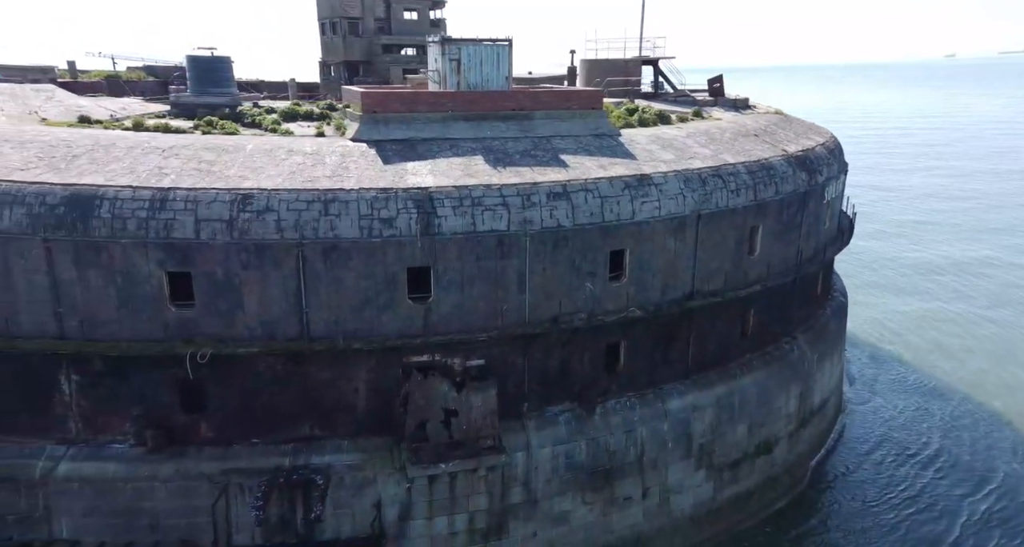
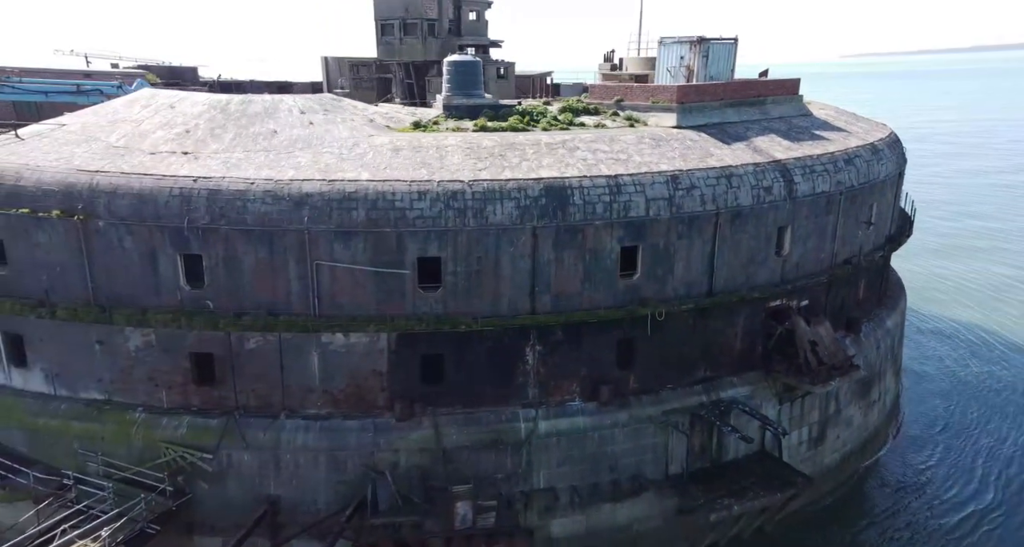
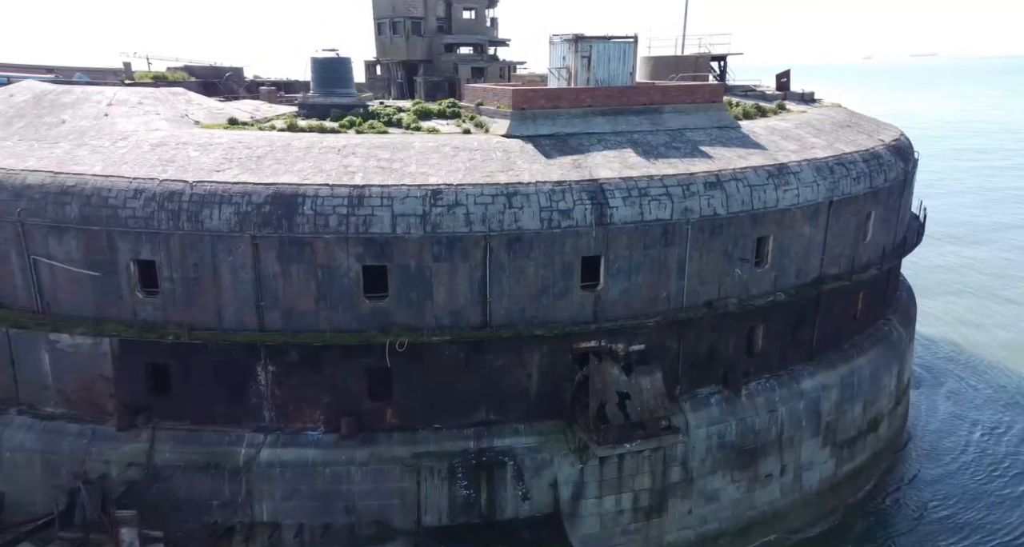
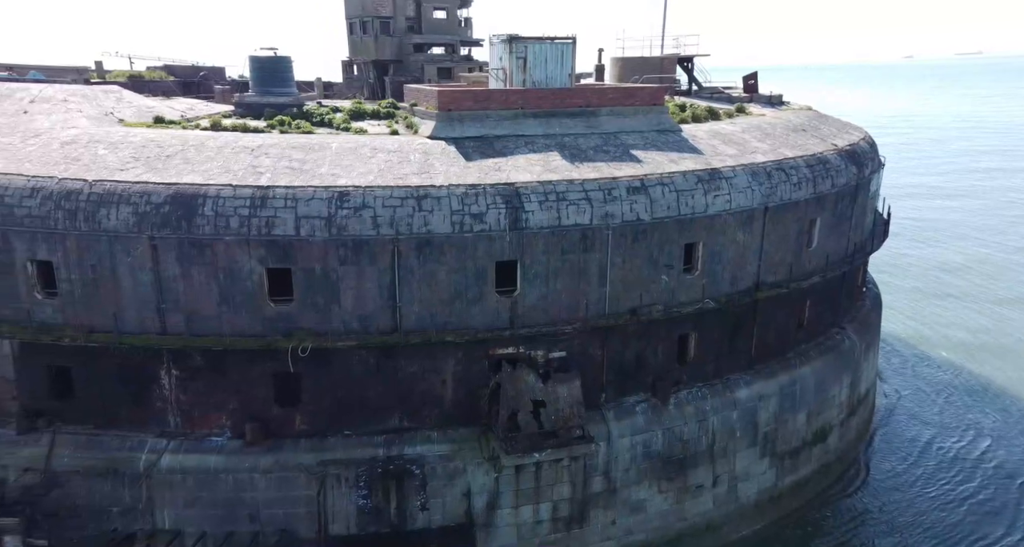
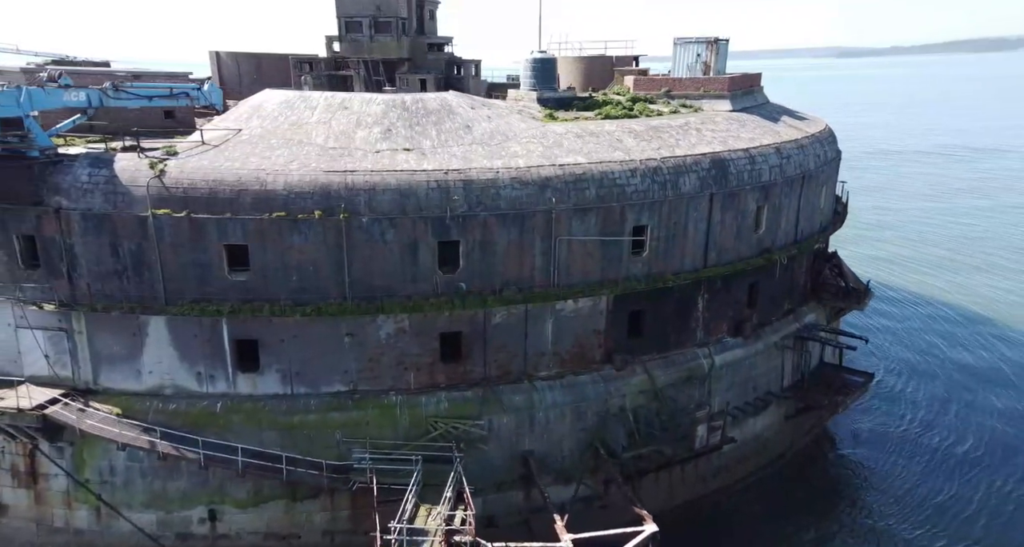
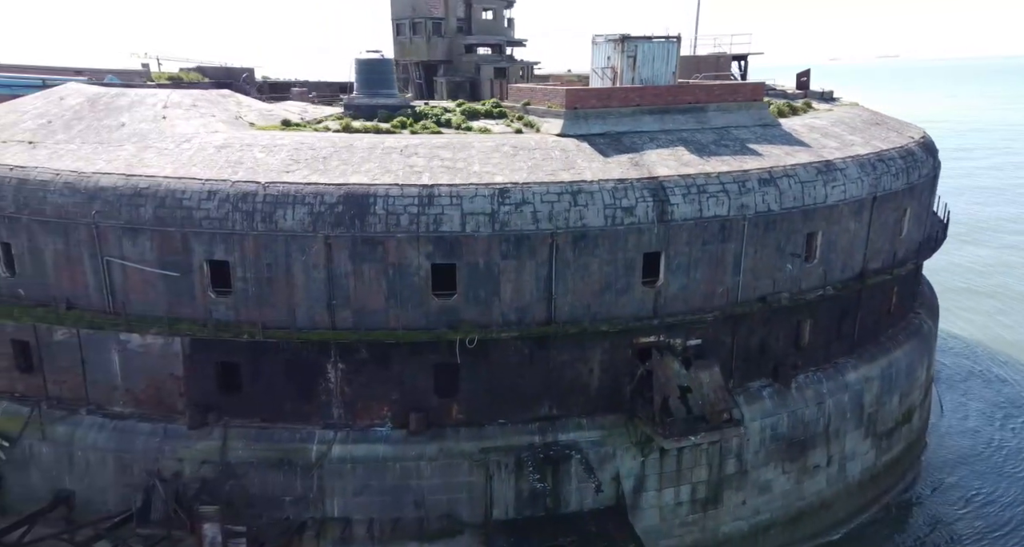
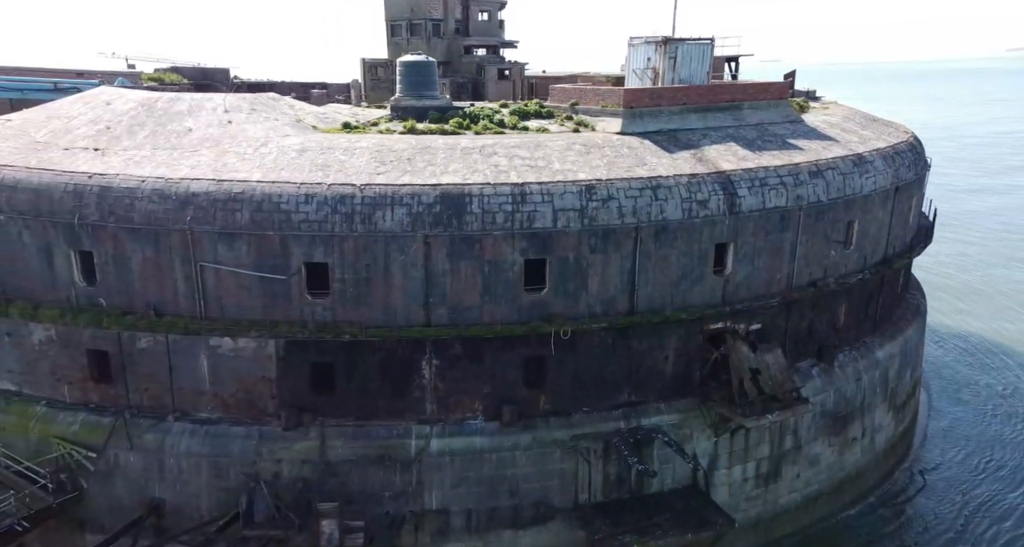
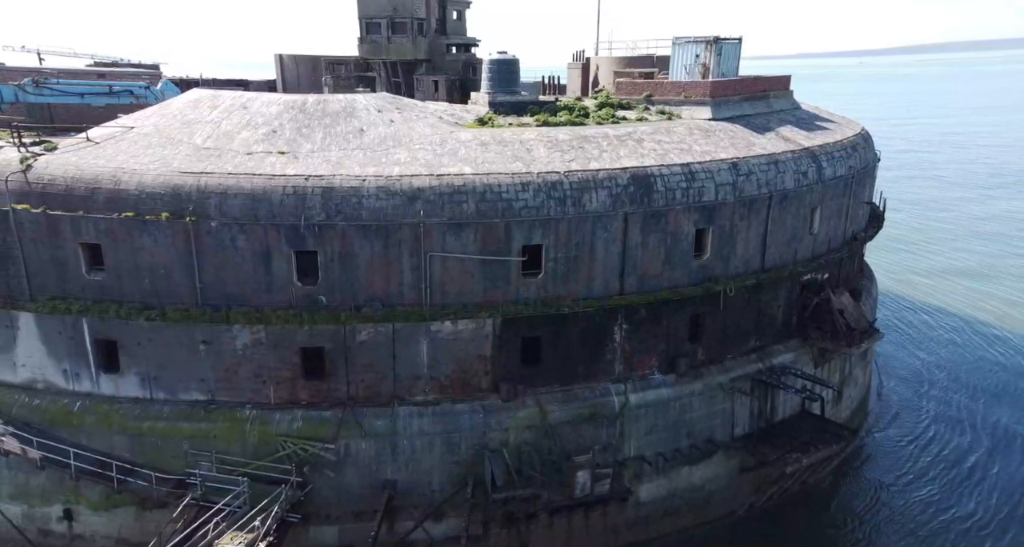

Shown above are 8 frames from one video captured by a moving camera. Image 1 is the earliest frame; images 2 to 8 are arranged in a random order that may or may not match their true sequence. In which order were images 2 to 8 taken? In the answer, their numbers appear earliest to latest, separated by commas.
4, 3, 6, 7, 2, 8, 5
